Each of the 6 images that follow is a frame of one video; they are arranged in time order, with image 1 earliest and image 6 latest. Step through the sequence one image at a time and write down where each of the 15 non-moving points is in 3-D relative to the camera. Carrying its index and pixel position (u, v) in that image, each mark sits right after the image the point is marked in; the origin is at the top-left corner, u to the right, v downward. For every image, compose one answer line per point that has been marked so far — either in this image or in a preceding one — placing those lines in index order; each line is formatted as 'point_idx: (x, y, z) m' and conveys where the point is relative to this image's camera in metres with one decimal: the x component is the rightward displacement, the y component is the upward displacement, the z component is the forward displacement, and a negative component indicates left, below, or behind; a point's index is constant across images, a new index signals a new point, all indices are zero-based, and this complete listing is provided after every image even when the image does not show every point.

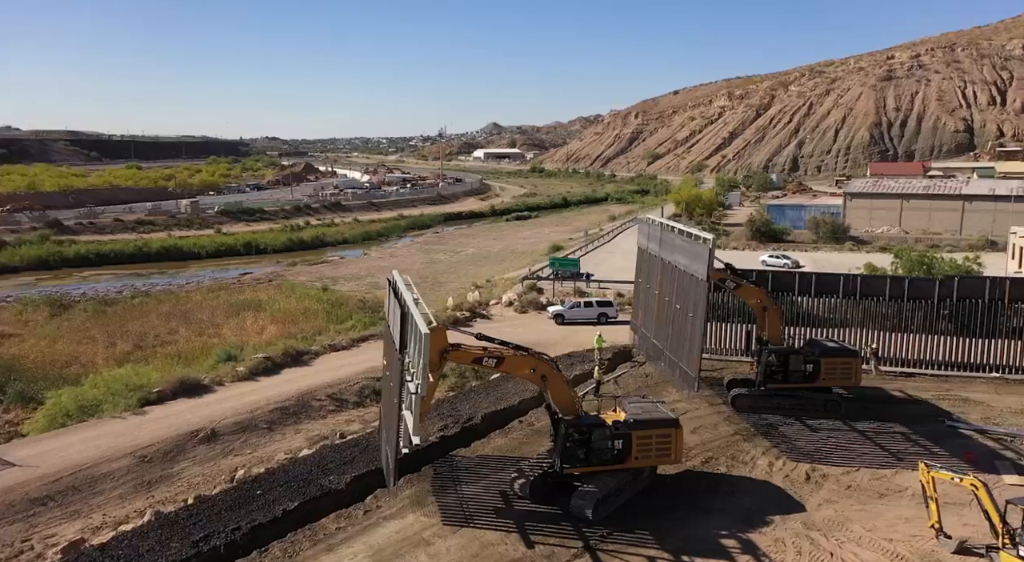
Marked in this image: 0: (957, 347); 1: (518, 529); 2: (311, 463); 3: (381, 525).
0: (+11.4, -1.6, +19.1) m
1: (+0.1, -3.6, +11.2) m
2: (-3.5, -3.3, +13.8) m
3: (-1.9, -3.6, +11.4) m
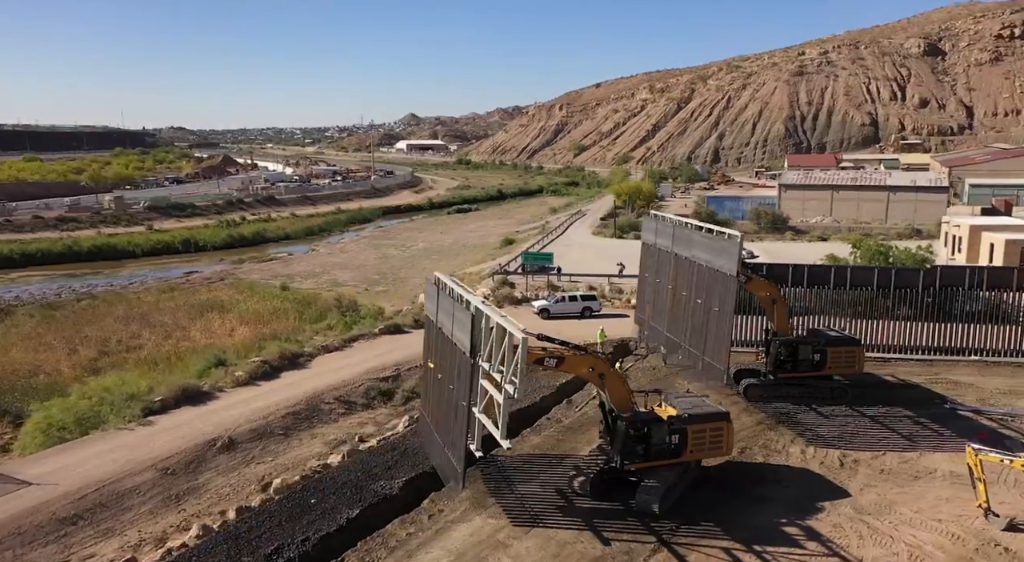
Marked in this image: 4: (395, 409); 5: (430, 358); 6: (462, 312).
0: (+11.5, -1.3, +20.3) m
1: (+1.1, -3.7, +11.3) m
2: (-2.7, -3.3, +13.6) m
3: (-0.8, -3.7, +11.4) m
4: (-2.9, -3.1, +18.7) m
5: (-1.4, -1.4, +13.5) m
6: (-0.7, -0.5, +11.4) m
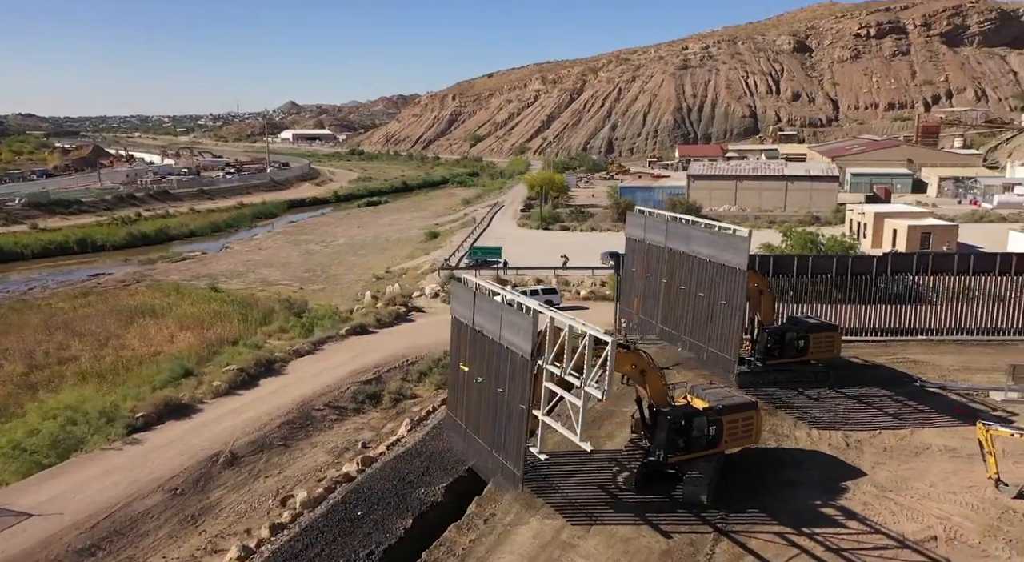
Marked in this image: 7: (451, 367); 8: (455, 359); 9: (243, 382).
0: (+10.9, -1.0, +21.9) m
1: (+2.0, -3.6, +11.6) m
2: (-2.1, -3.4, +13.3) m
3: (+0.1, -3.7, +11.4) m
4: (-3.0, -3.2, +18.3) m
5: (-0.8, -1.4, +13.4) m
6: (+0.1, -0.5, +11.4) m
7: (-1.0, -1.5, +13.7) m
8: (-0.9, -1.4, +13.5) m
9: (-6.6, -2.5, +18.7) m
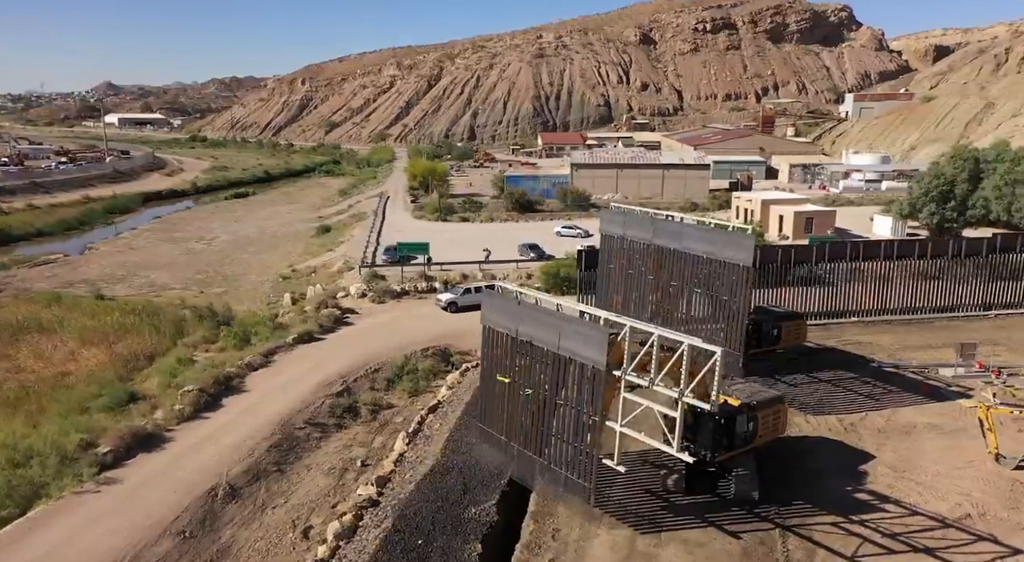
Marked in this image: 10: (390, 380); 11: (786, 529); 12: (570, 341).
0: (+9.7, -0.6, +23.5) m
1: (+3.0, -3.7, +11.7) m
2: (-1.4, -3.5, +12.5) m
3: (+1.1, -3.8, +11.1) m
4: (-3.2, -3.3, +17.3) m
5: (-0.2, -1.5, +12.8) m
6: (+1.0, -0.7, +11.0) m
7: (-0.4, -1.7, +13.2) m
8: (-0.3, -1.5, +13.0) m
9: (-6.9, -2.7, +17.0) m
10: (-3.2, -2.6, +19.8) m
11: (+4.2, -3.7, +11.4) m
12: (+0.9, -0.9, +11.2) m
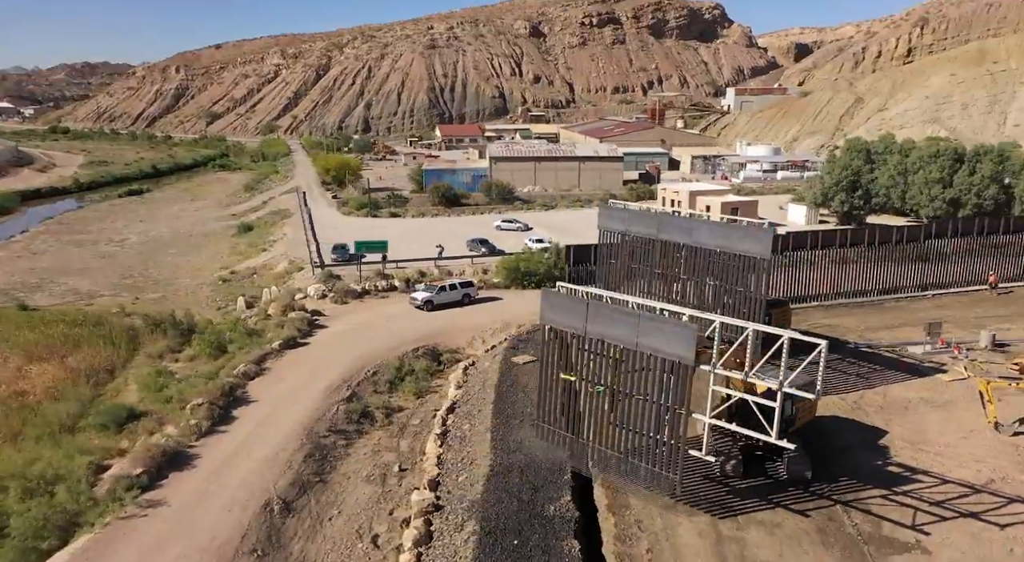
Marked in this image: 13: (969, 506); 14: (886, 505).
0: (+9.1, -0.2, +25.0) m
1: (+4.2, -3.6, +12.4) m
2: (-0.2, -3.6, +12.6) m
3: (+2.5, -3.8, +11.5) m
4: (-2.8, -3.3, +17.0) m
5: (+0.9, -1.5, +13.0) m
6: (+2.3, -0.6, +11.4) m
7: (+0.6, -1.7, +13.3) m
8: (+0.7, -1.5, +13.2) m
9: (-6.3, -2.9, +16.2) m
10: (-3.1, -2.6, +19.5) m
11: (+5.4, -3.6, +12.3) m
12: (+2.2, -0.9, +11.6) m
13: (+7.4, -3.7, +12.3) m
14: (+6.1, -3.6, +12.3) m
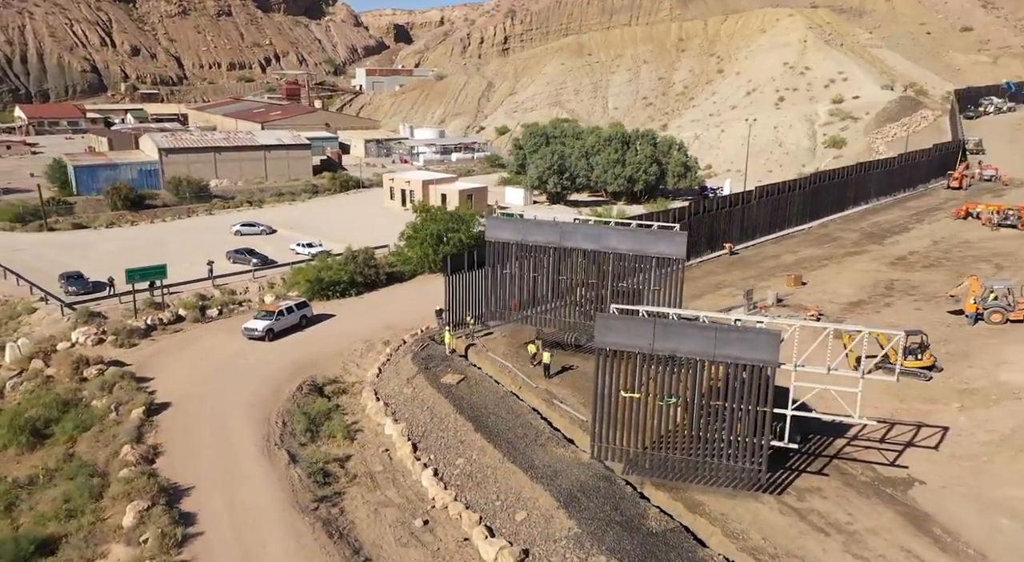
0: (+3.3, +0.4, +27.7) m
1: (+5.3, -3.6, +14.5) m
2: (+1.3, -4.0, +12.6) m
3: (+4.2, -4.0, +12.9) m
4: (-3.0, -4.1, +15.3) m
5: (+1.9, -1.9, +13.4) m
6: (+3.8, -0.8, +12.6) m
7: (+1.5, -2.1, +13.5) m
8: (+1.7, -1.9, +13.4) m
9: (-5.8, -4.0, +12.9) m
10: (-4.6, -3.4, +17.3) m
11: (+6.4, -3.5, +15.0) m
12: (+3.6, -1.1, +12.7) m
13: (+8.2, -3.3, +16.0) m
14: (+7.0, -3.4, +15.3) m
